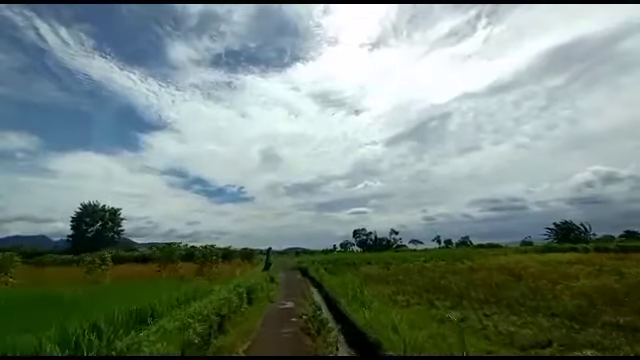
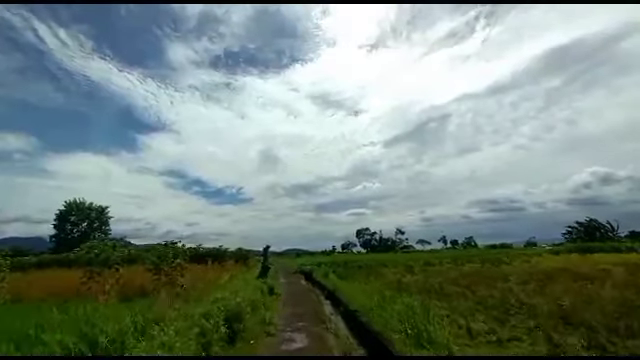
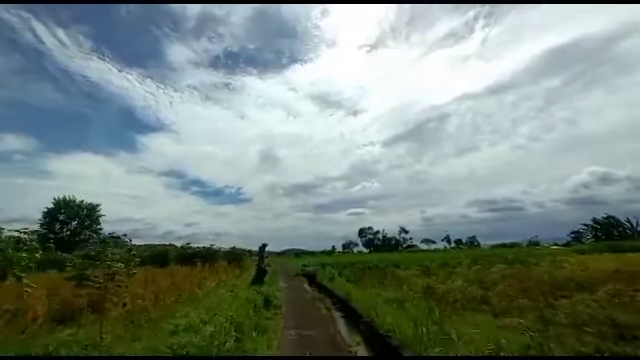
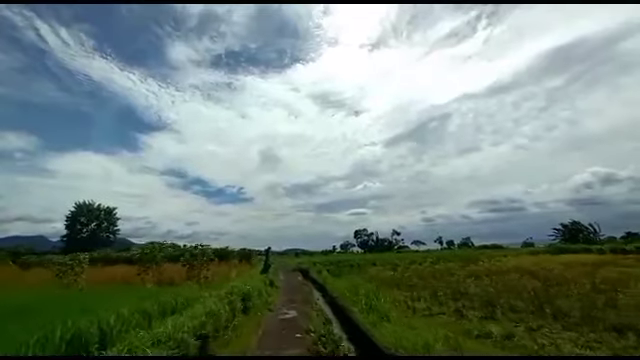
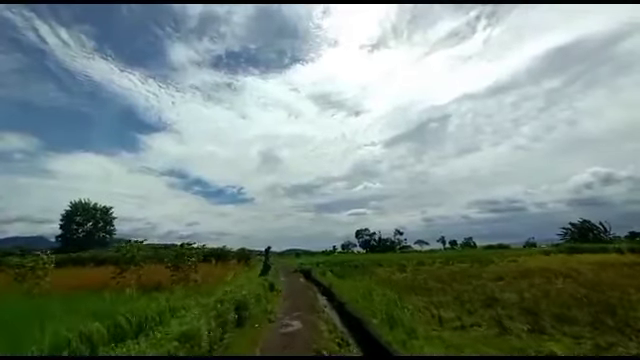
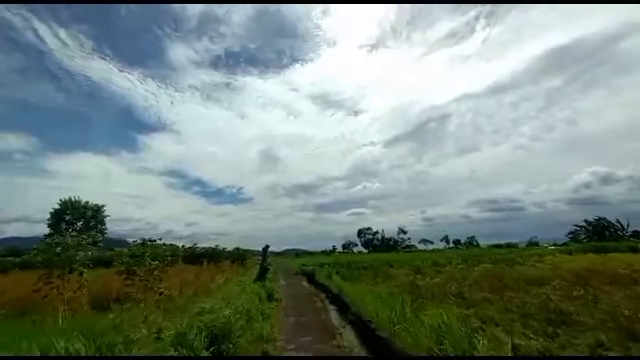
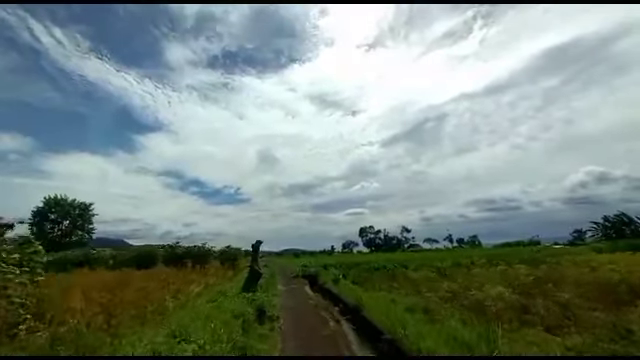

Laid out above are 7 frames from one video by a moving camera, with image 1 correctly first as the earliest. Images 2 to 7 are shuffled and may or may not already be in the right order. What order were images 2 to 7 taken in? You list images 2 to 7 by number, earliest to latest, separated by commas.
4, 5, 2, 6, 3, 7
